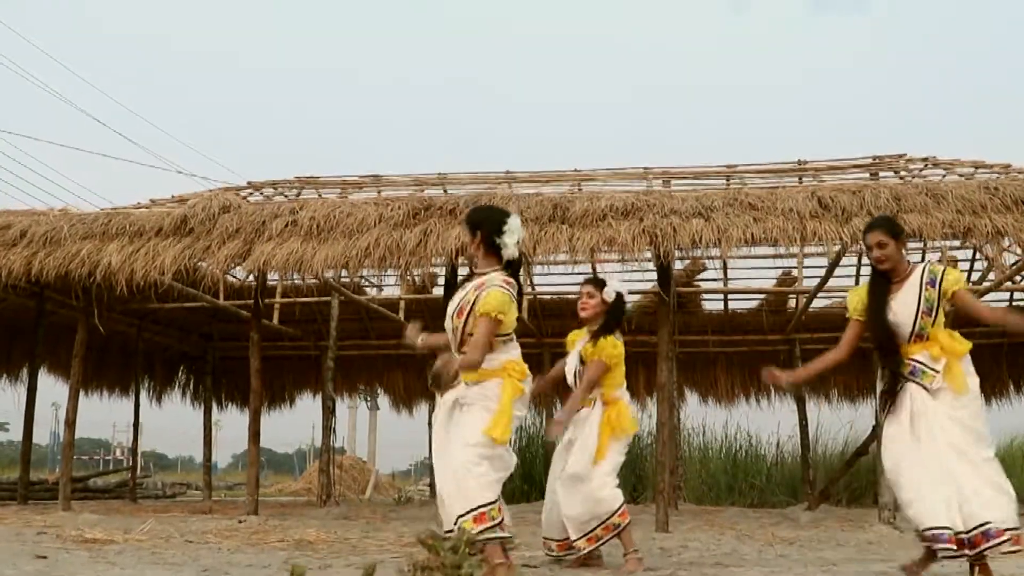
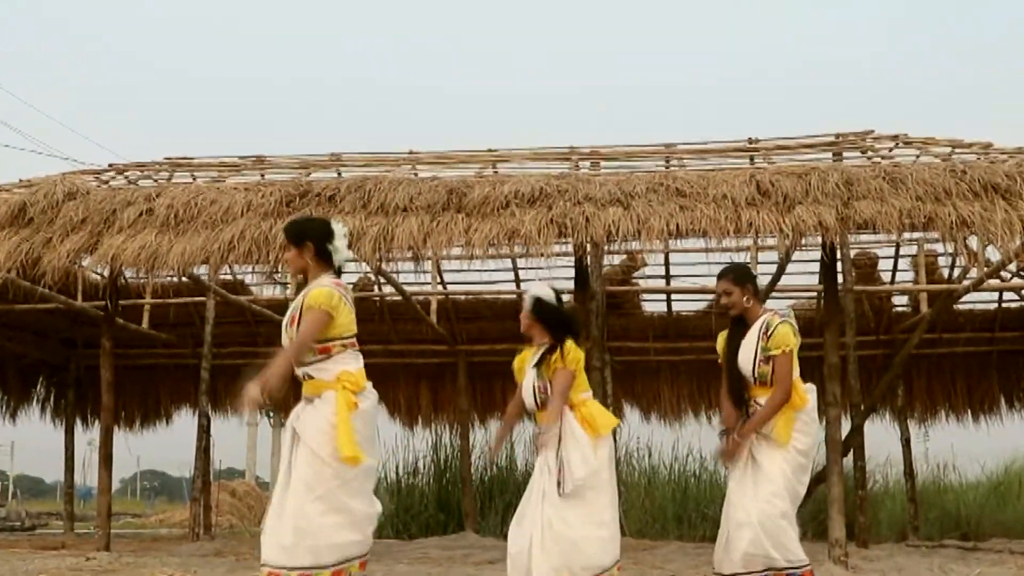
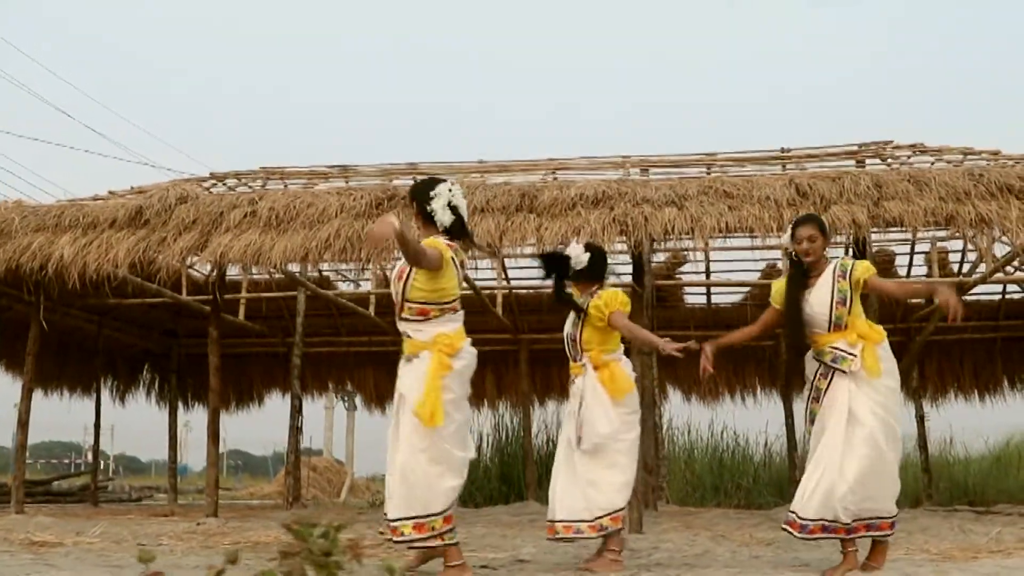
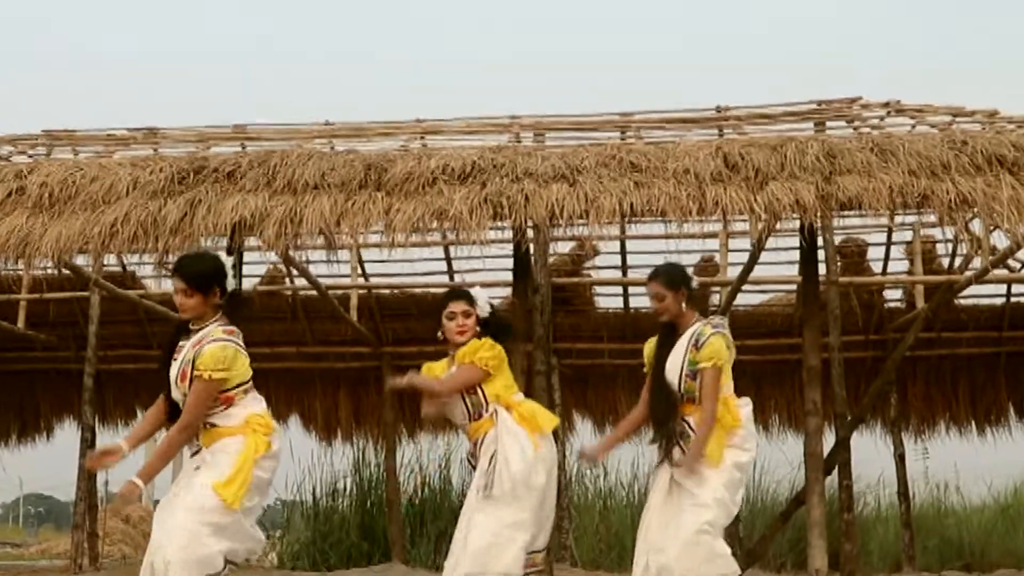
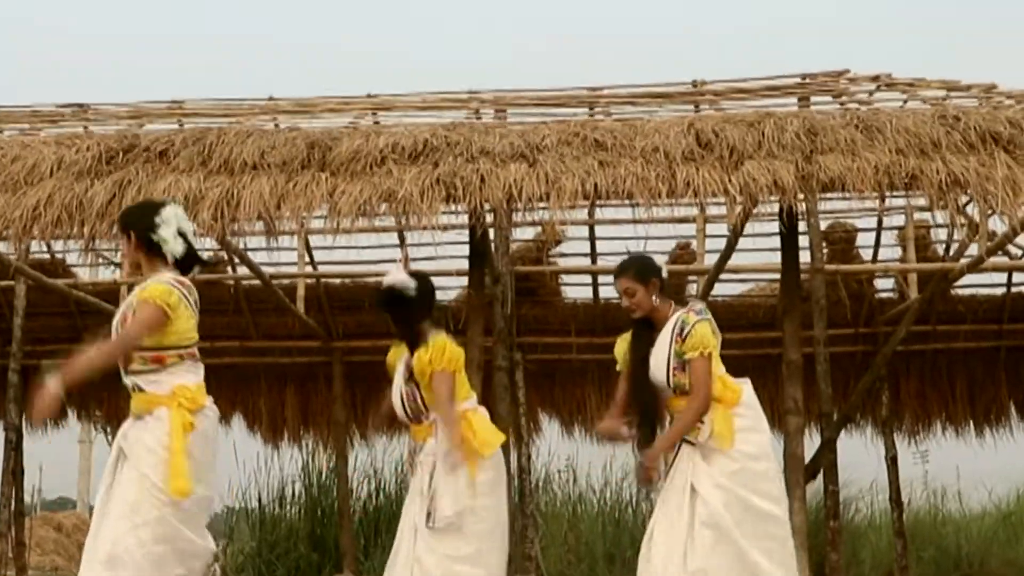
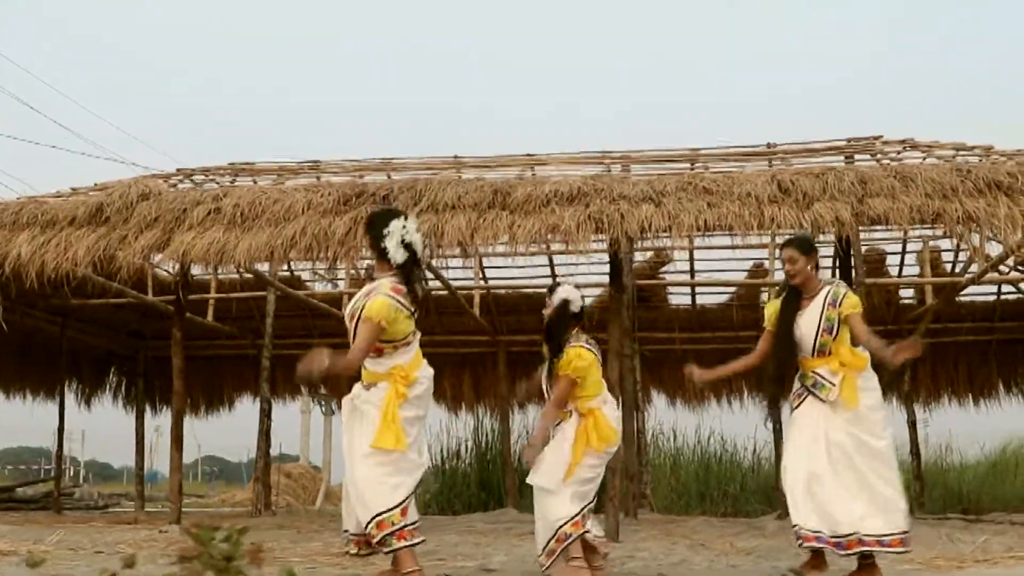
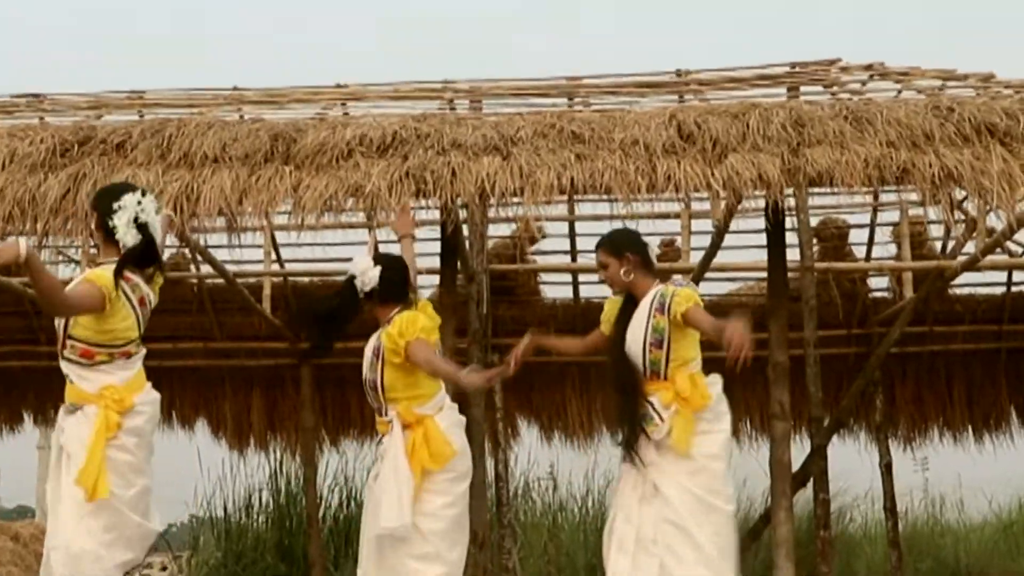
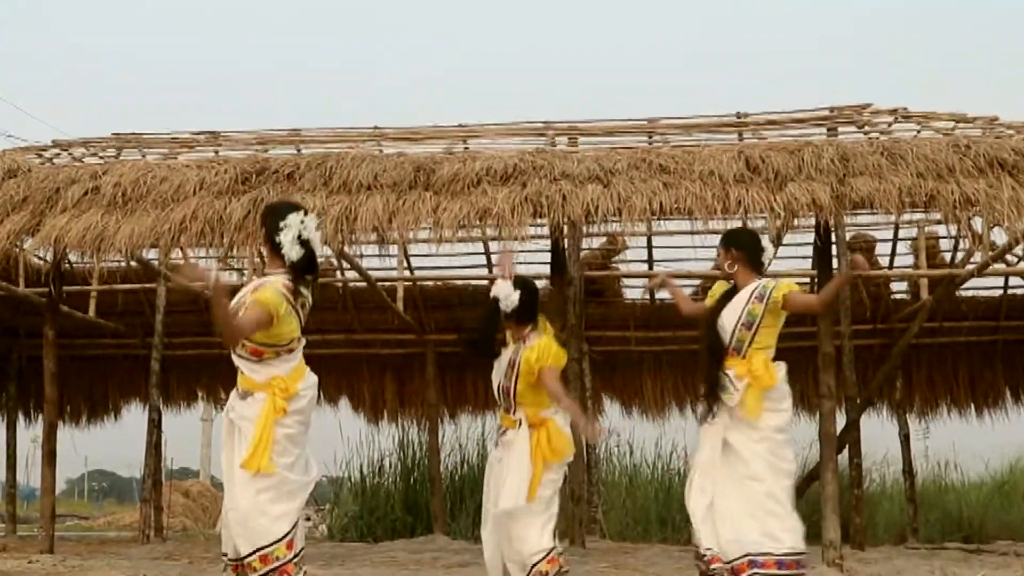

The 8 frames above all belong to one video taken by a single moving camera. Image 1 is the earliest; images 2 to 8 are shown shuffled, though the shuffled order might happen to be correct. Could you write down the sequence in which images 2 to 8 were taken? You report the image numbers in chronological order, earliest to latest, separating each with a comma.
3, 6, 2, 8, 4, 5, 7
